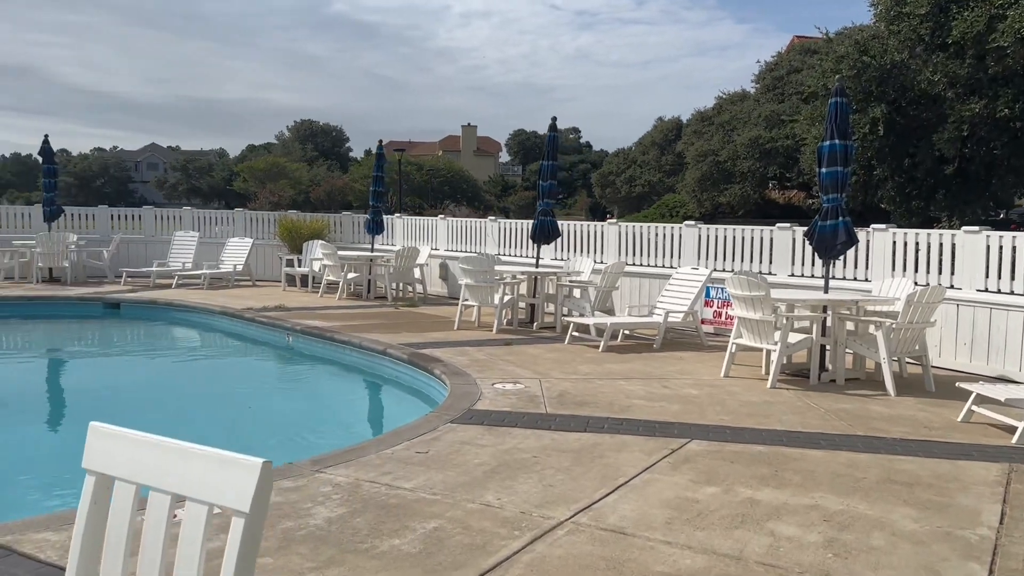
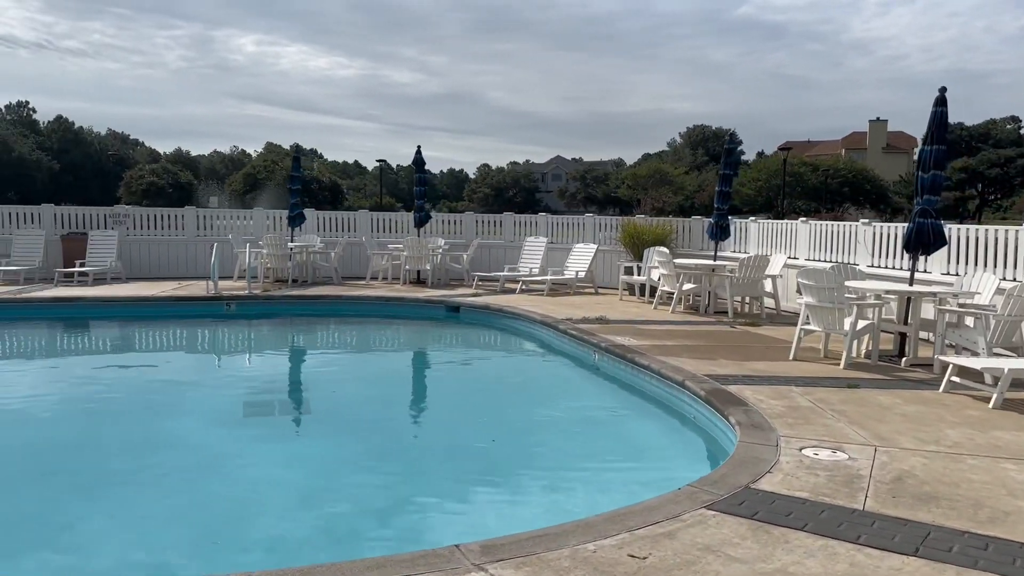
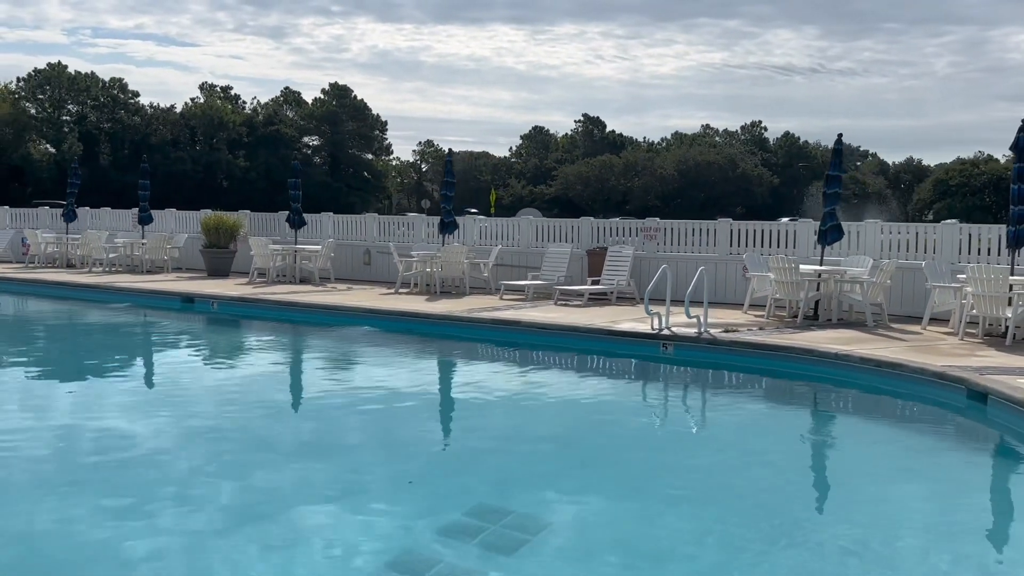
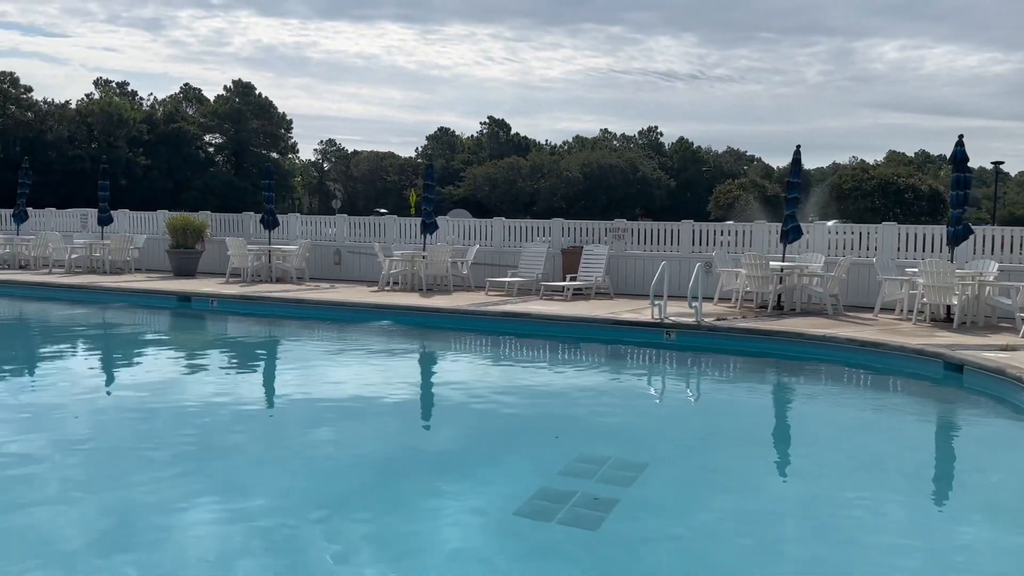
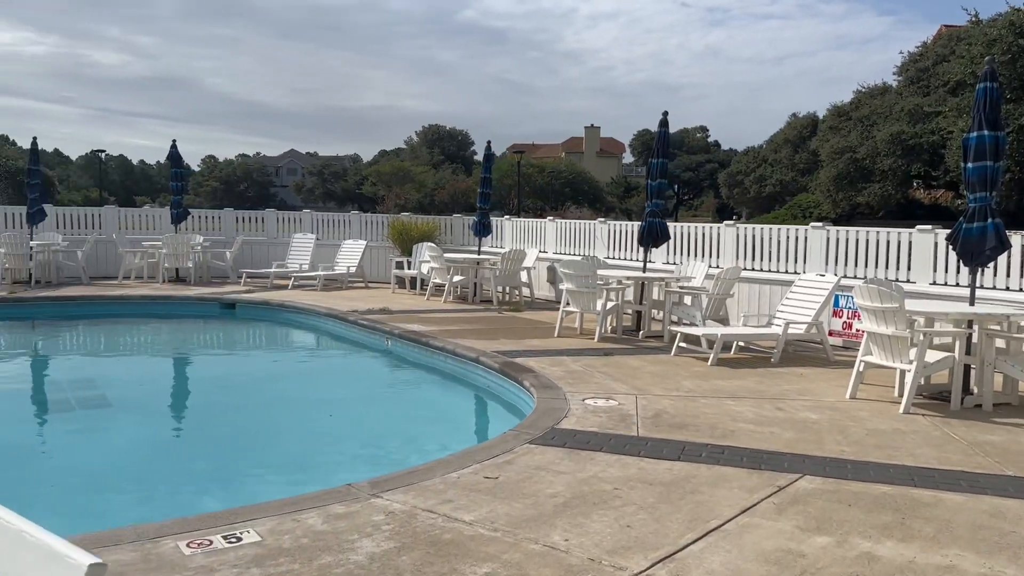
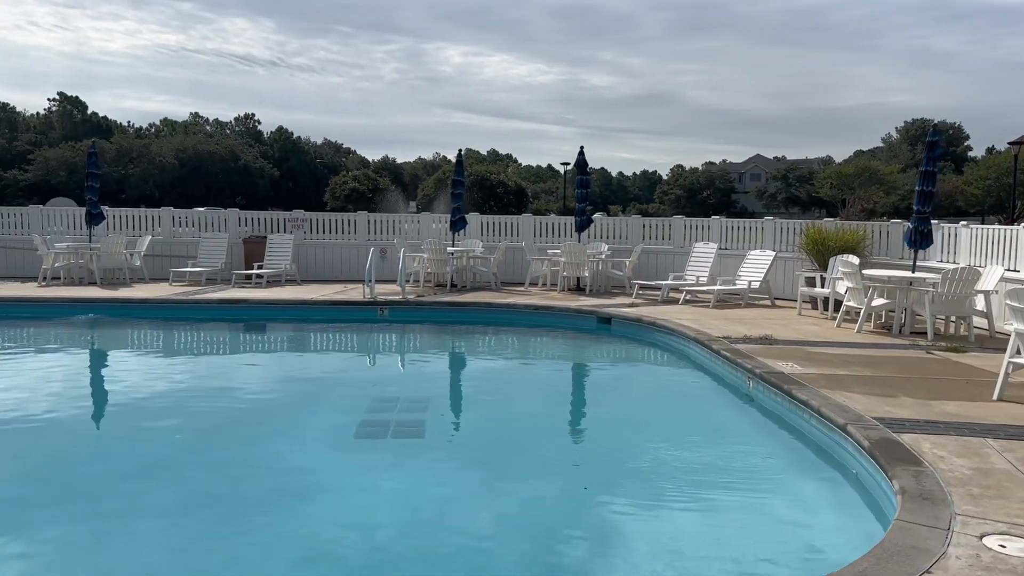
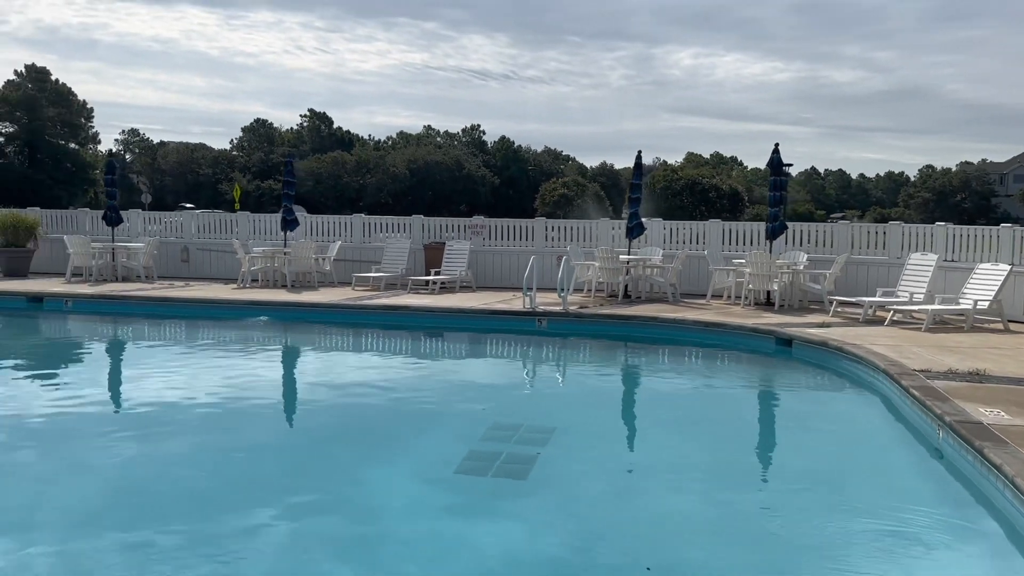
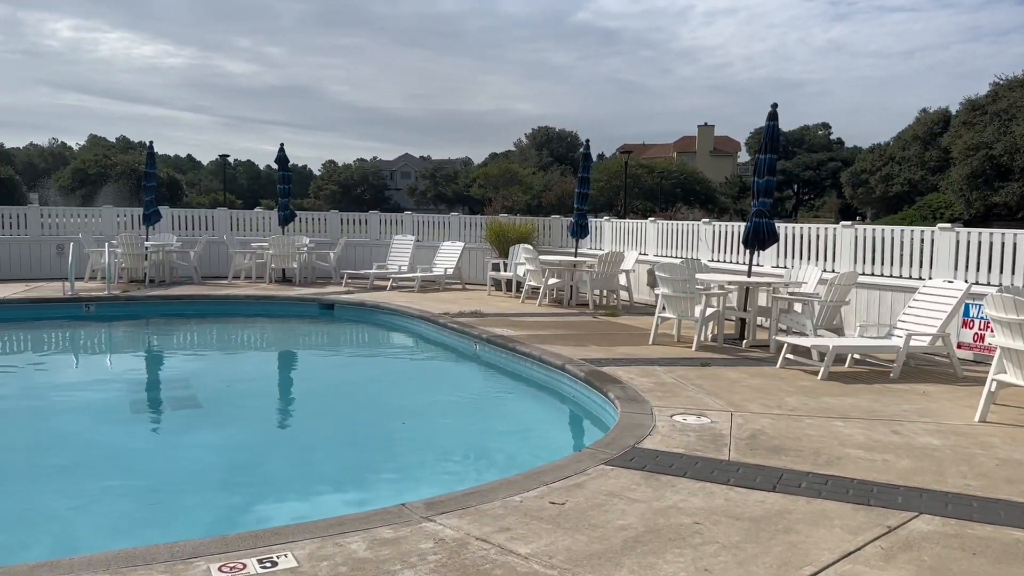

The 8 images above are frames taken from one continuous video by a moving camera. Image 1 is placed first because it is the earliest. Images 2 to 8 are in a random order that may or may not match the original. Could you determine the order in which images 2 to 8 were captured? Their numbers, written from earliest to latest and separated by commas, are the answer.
5, 8, 2, 6, 7, 4, 3
